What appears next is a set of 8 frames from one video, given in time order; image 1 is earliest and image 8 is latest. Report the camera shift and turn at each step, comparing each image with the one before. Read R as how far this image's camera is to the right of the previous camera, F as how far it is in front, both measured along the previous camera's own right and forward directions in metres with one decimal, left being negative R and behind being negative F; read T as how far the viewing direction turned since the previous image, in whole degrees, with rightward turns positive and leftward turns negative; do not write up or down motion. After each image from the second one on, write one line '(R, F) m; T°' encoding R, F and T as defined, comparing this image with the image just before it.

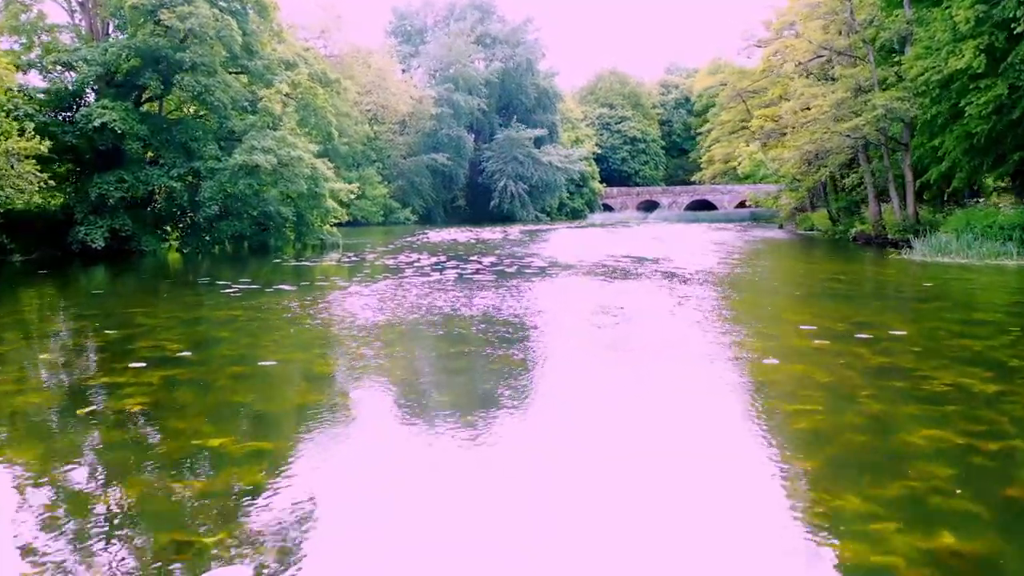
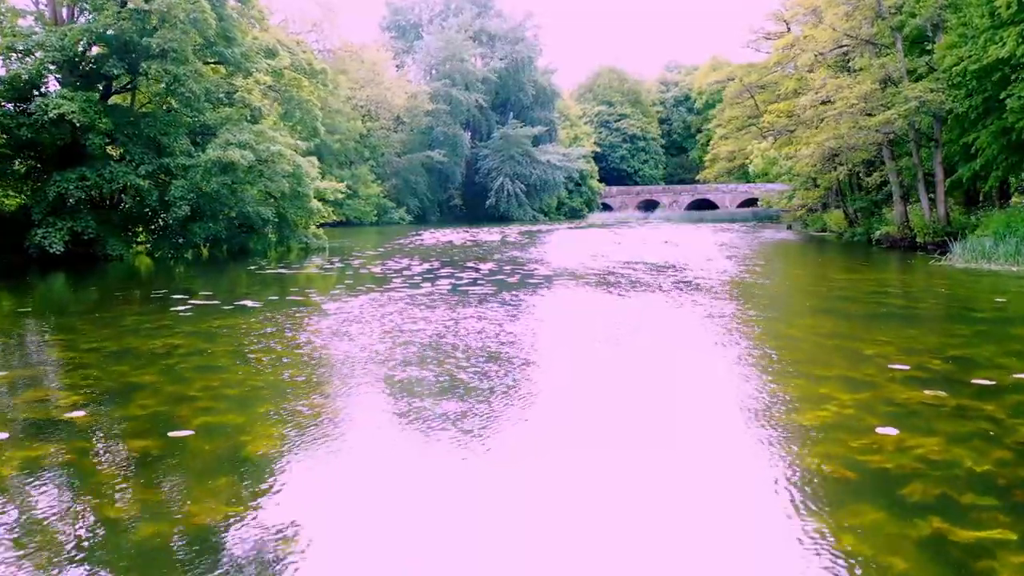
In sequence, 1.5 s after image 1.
(-0.1, +1.6) m; 0°
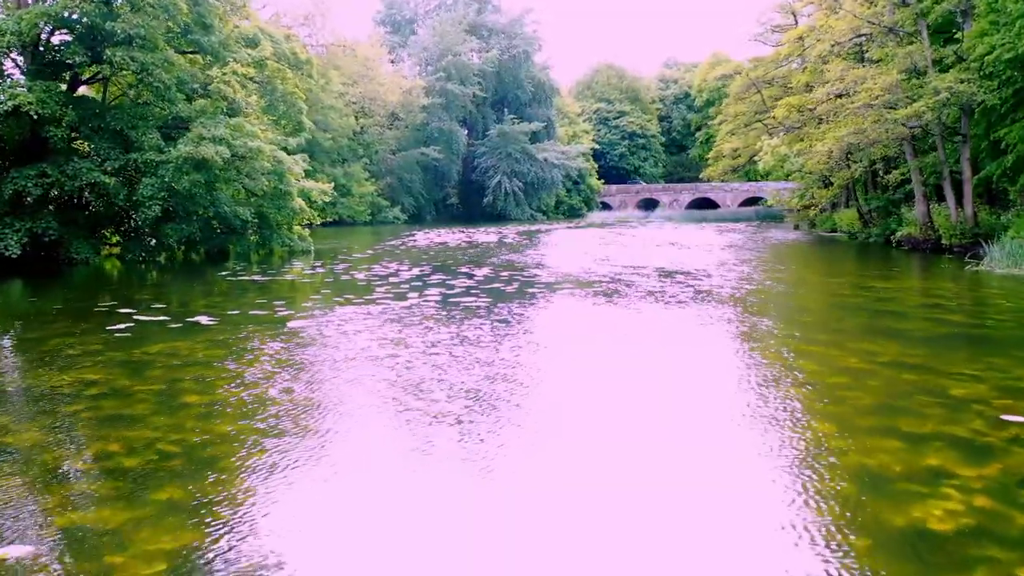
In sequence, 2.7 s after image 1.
(0.0, +1.3) m; 0°
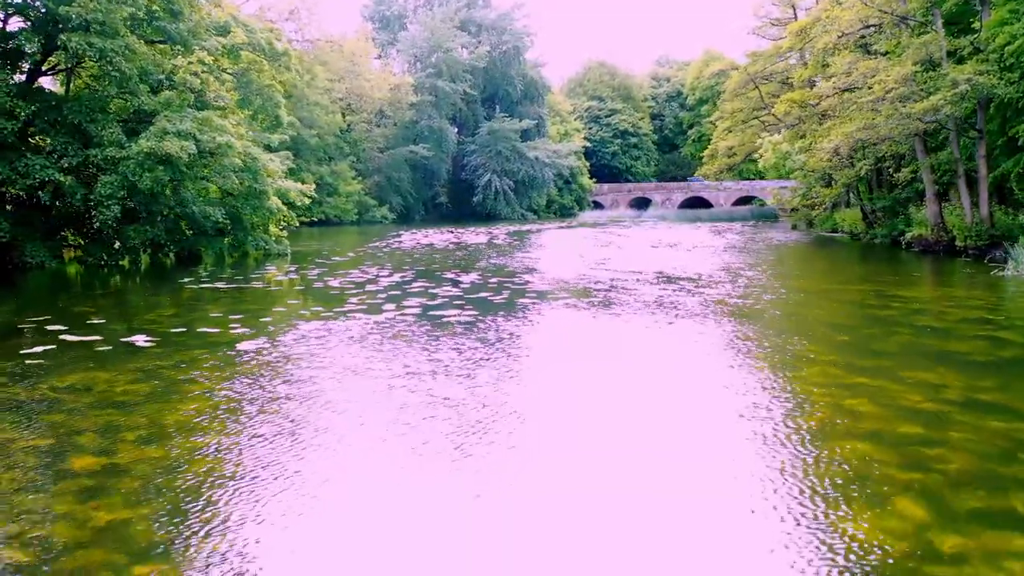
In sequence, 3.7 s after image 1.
(0.0, +1.1) m; +1°
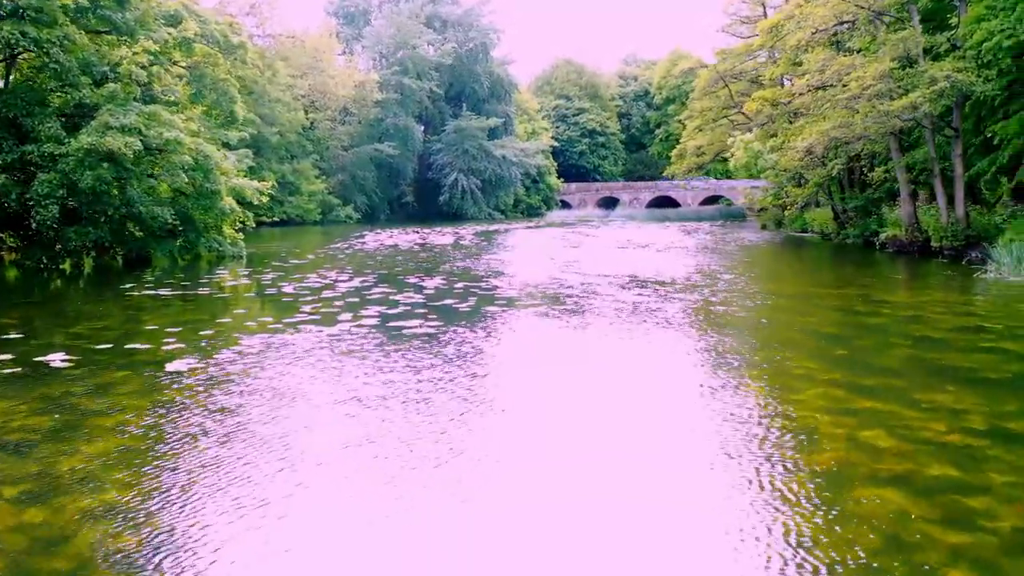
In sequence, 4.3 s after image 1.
(0.0, +0.7) m; +2°
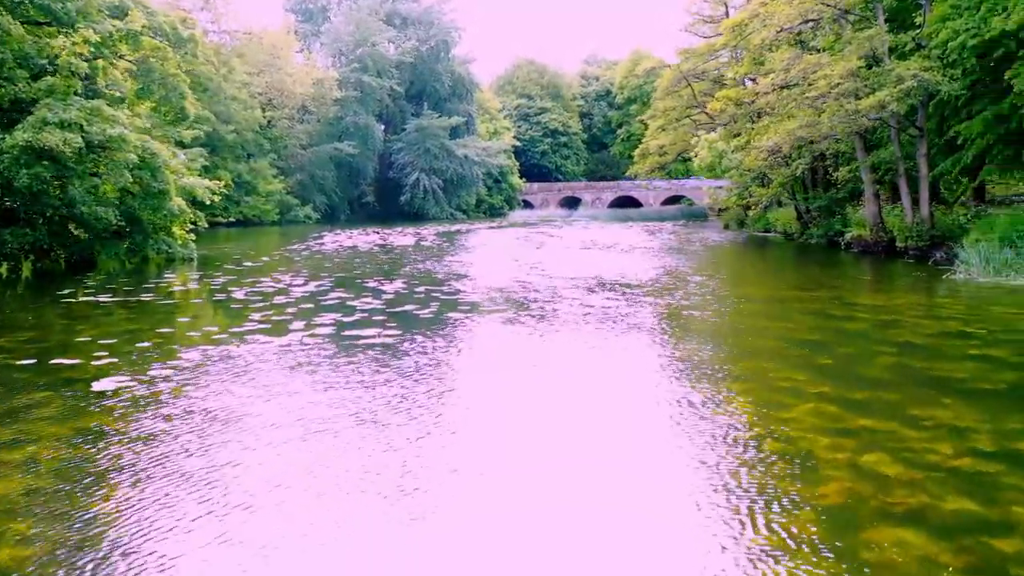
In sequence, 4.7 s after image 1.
(0.0, +0.5) m; +3°
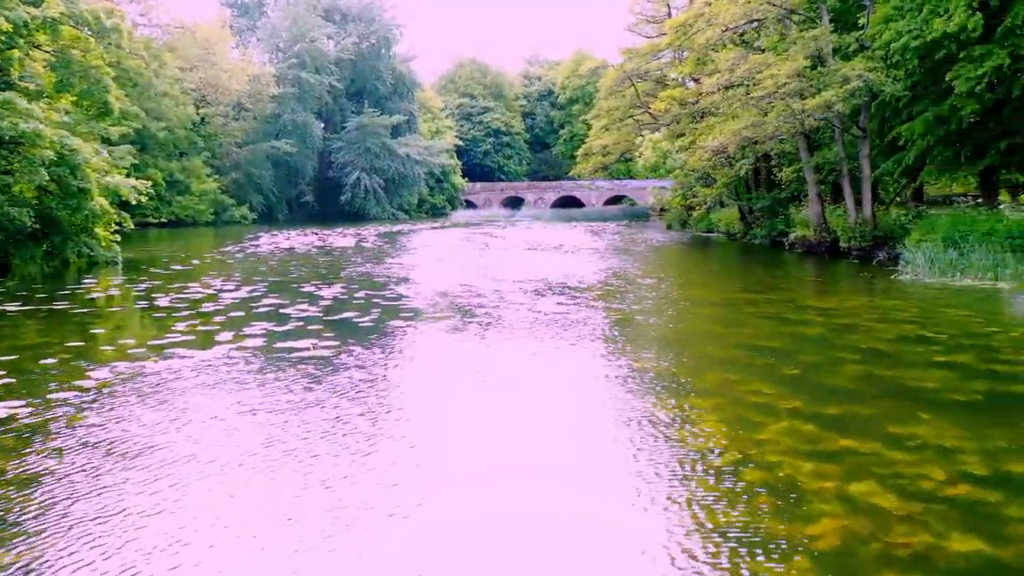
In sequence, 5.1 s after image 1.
(0.0, +0.5) m; +4°
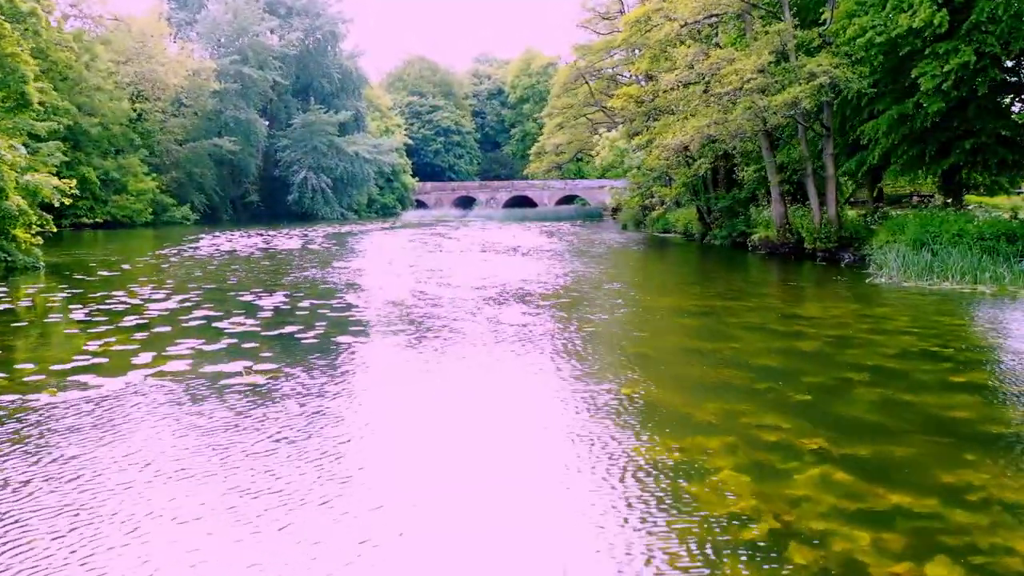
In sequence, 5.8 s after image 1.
(-0.1, +0.9) m; +3°
